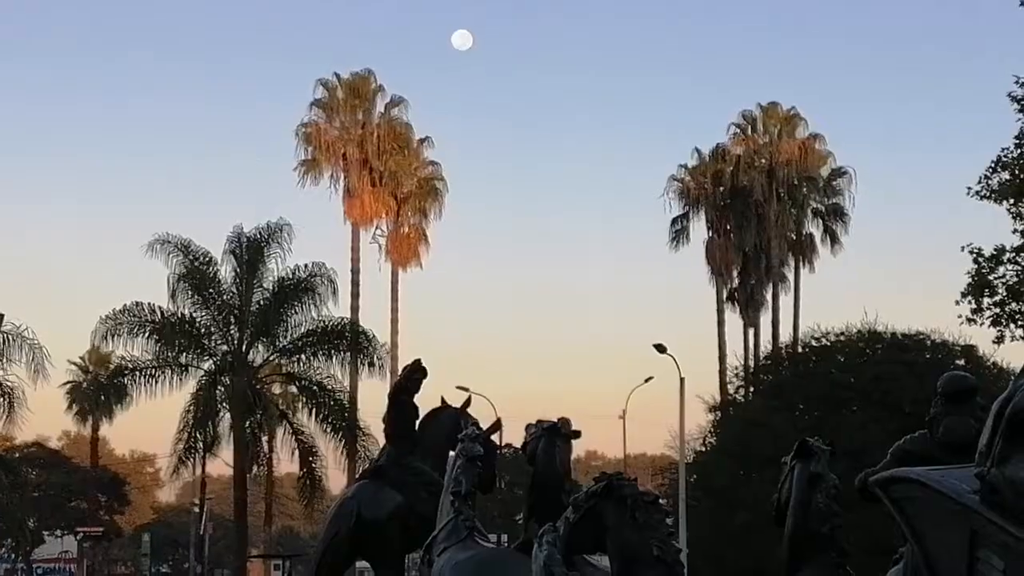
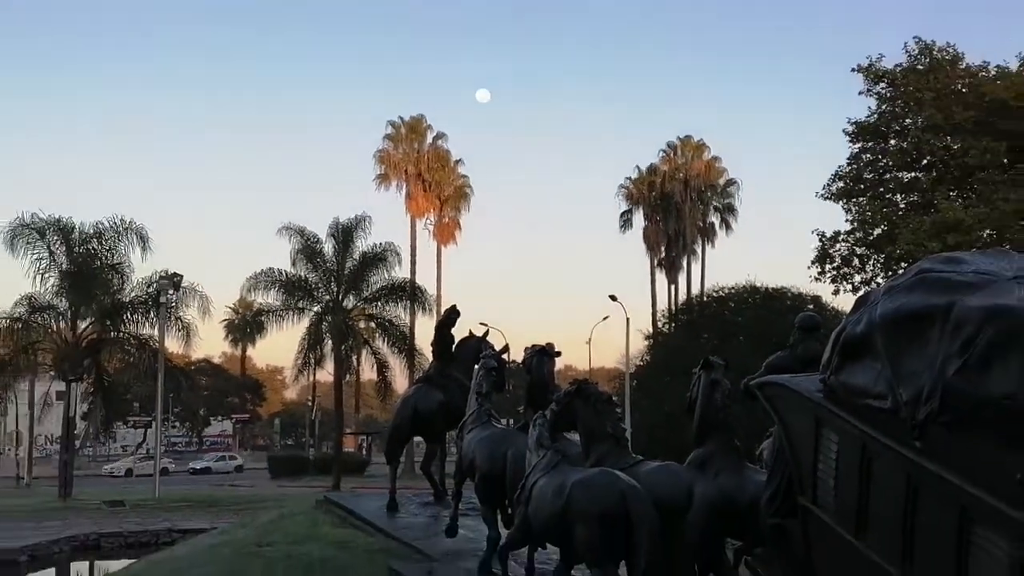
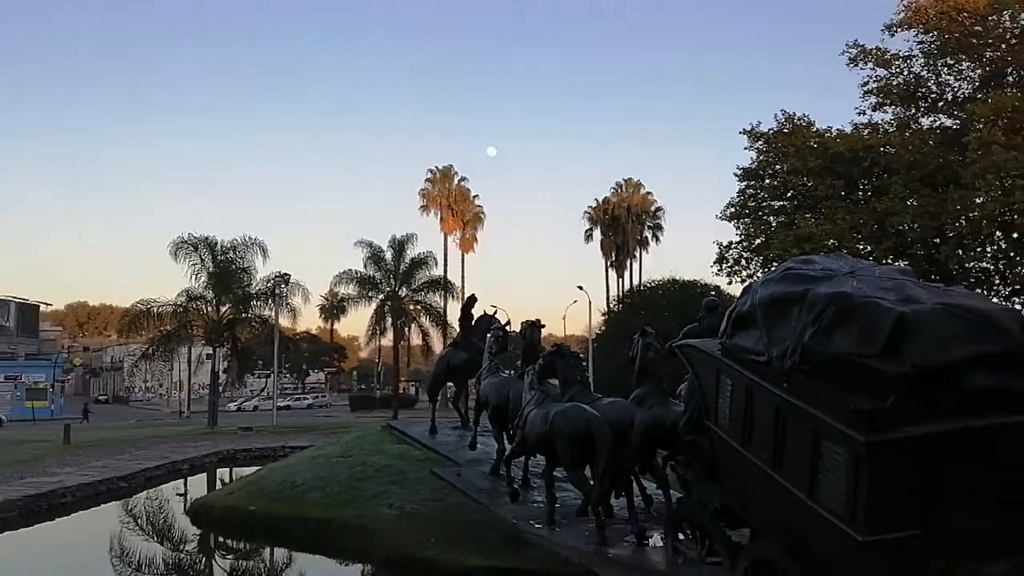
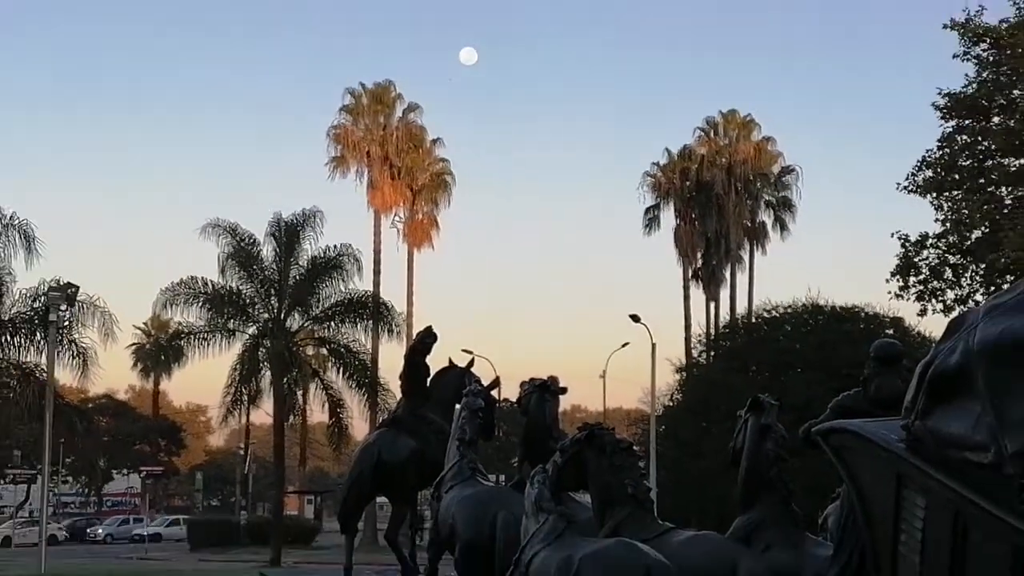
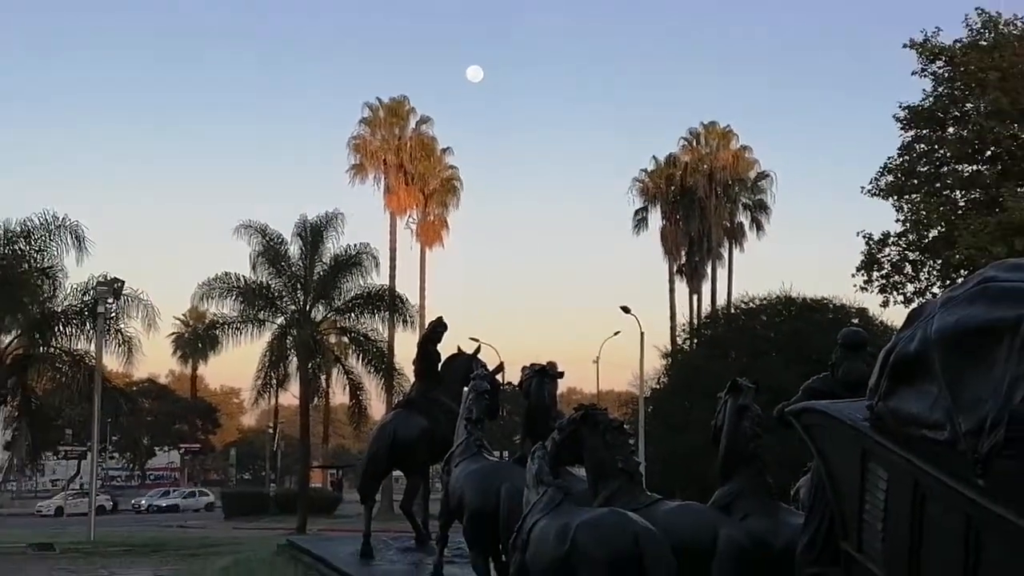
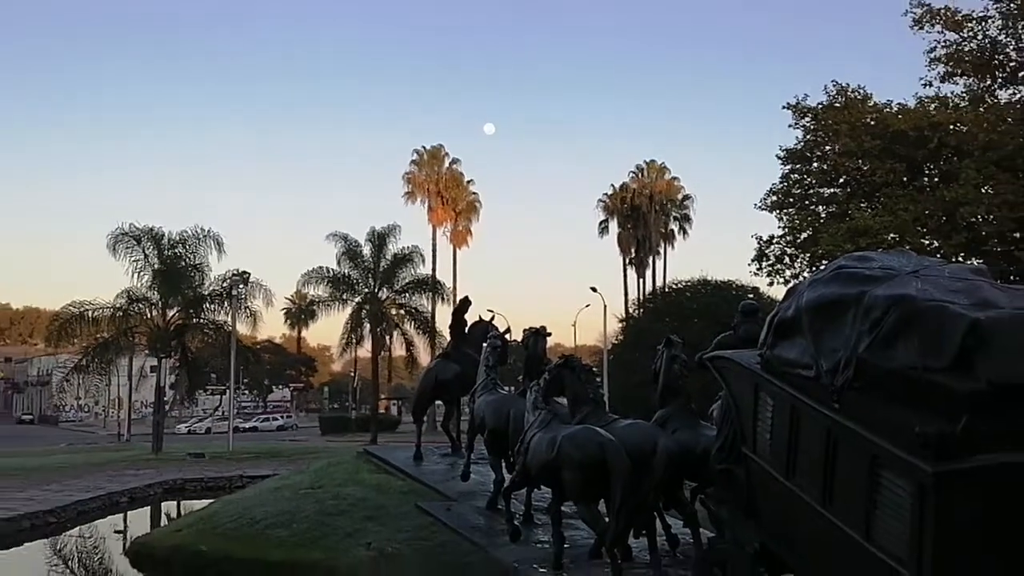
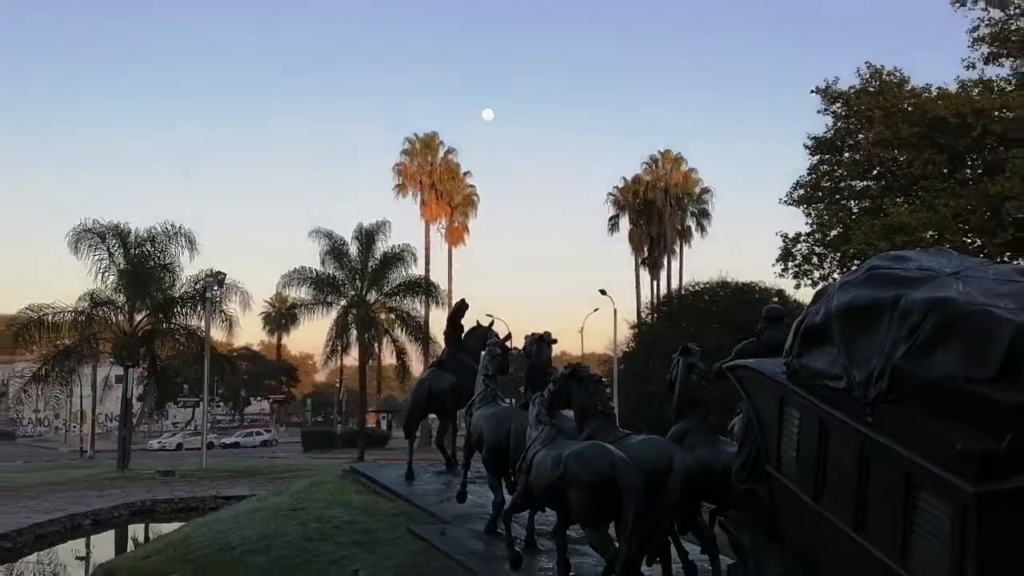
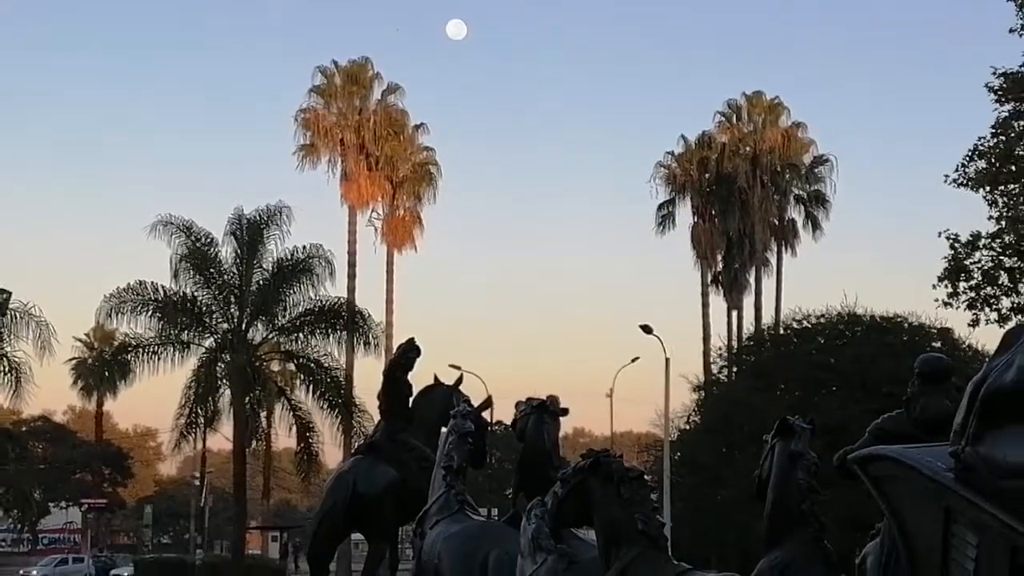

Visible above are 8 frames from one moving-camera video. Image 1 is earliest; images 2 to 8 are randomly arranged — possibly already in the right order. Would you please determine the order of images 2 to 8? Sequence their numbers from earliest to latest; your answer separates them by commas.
8, 4, 5, 2, 7, 6, 3
